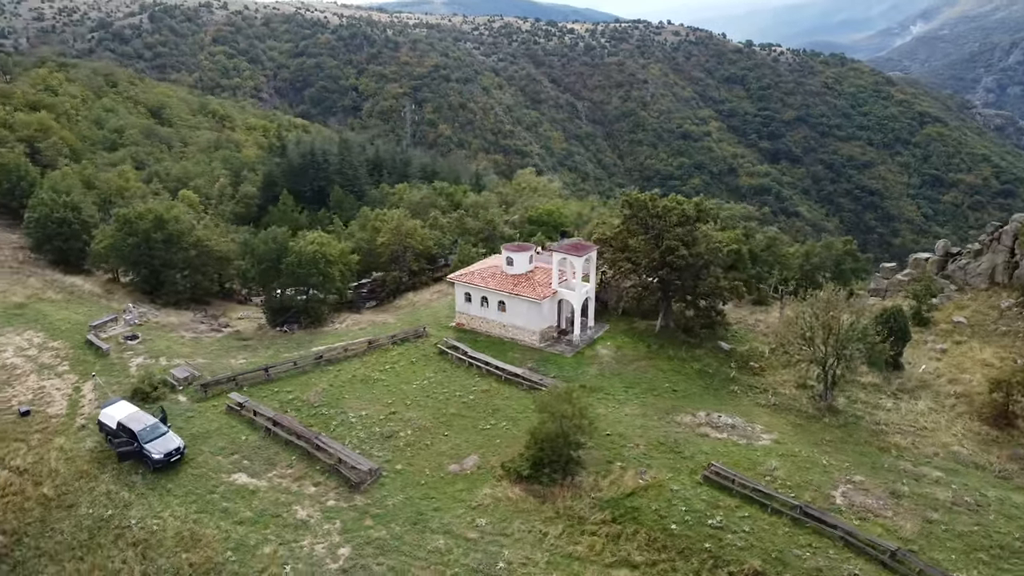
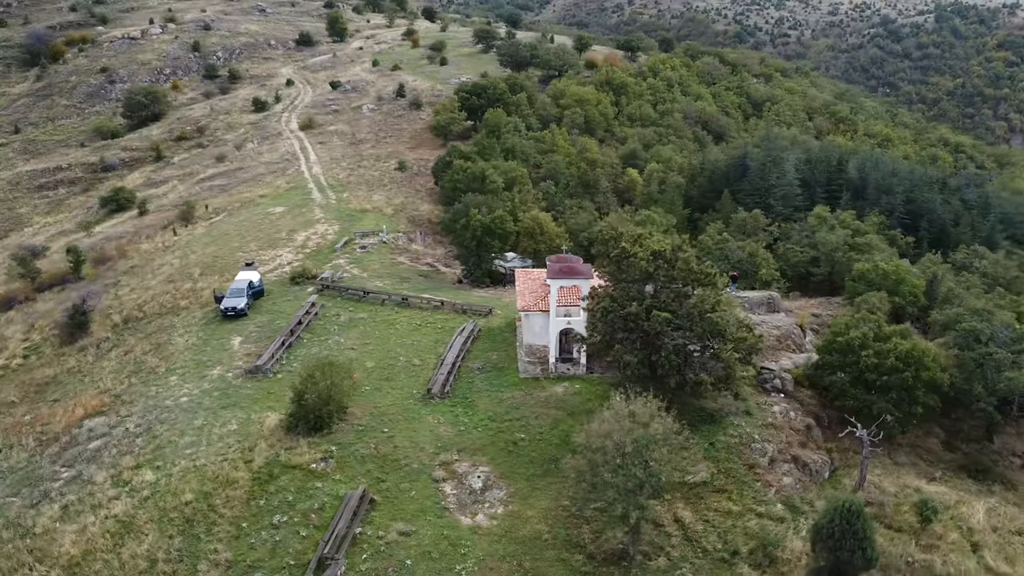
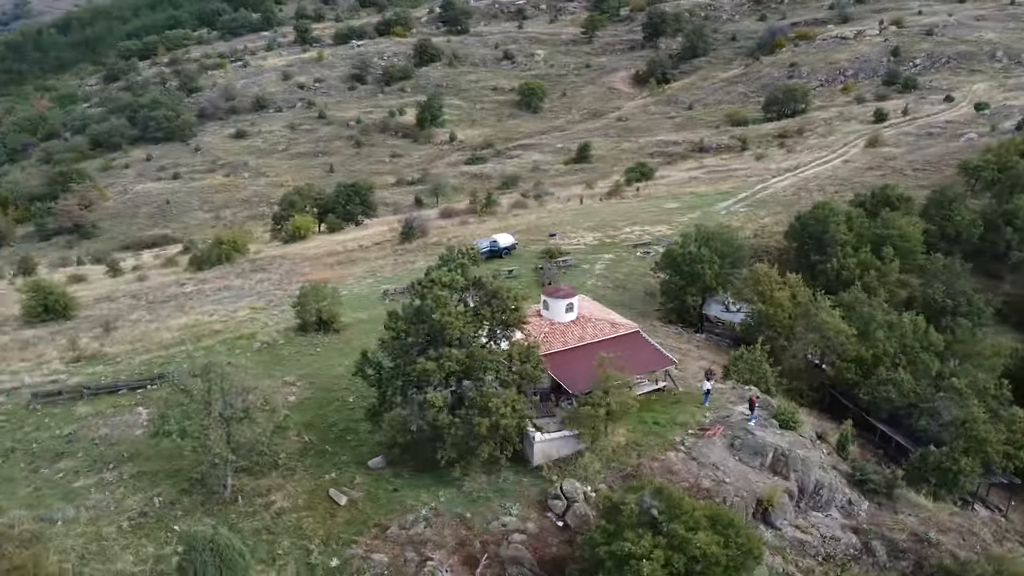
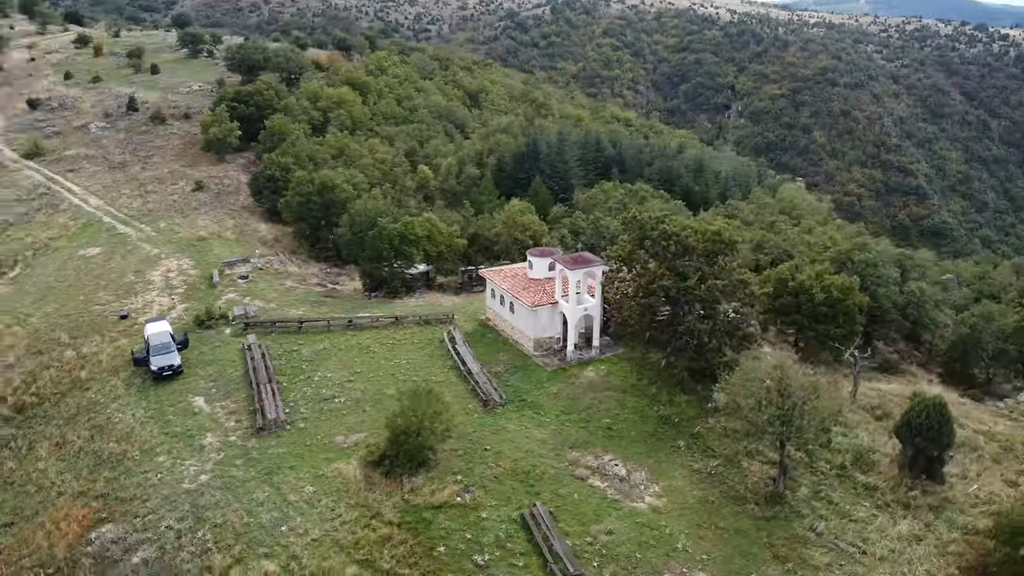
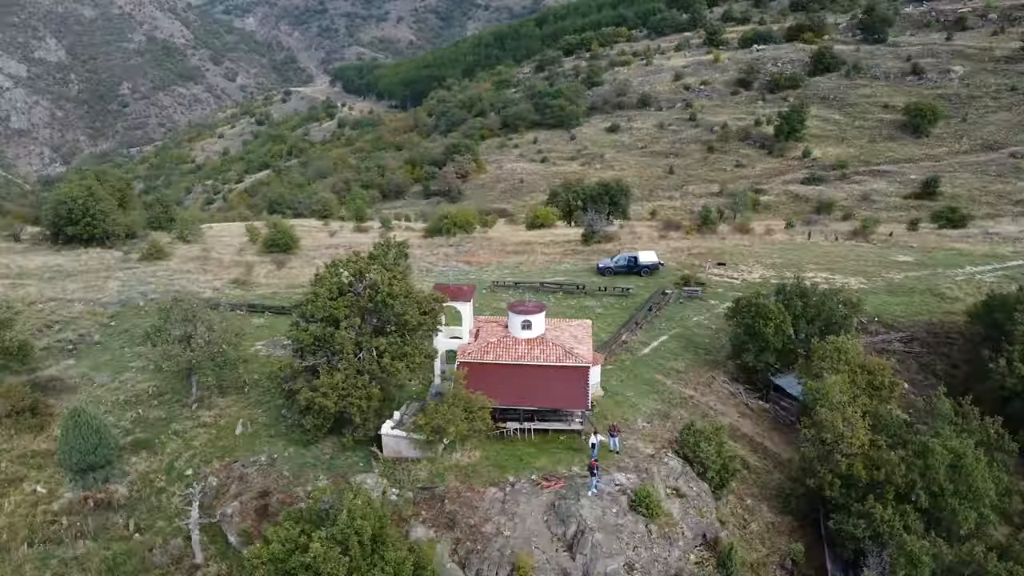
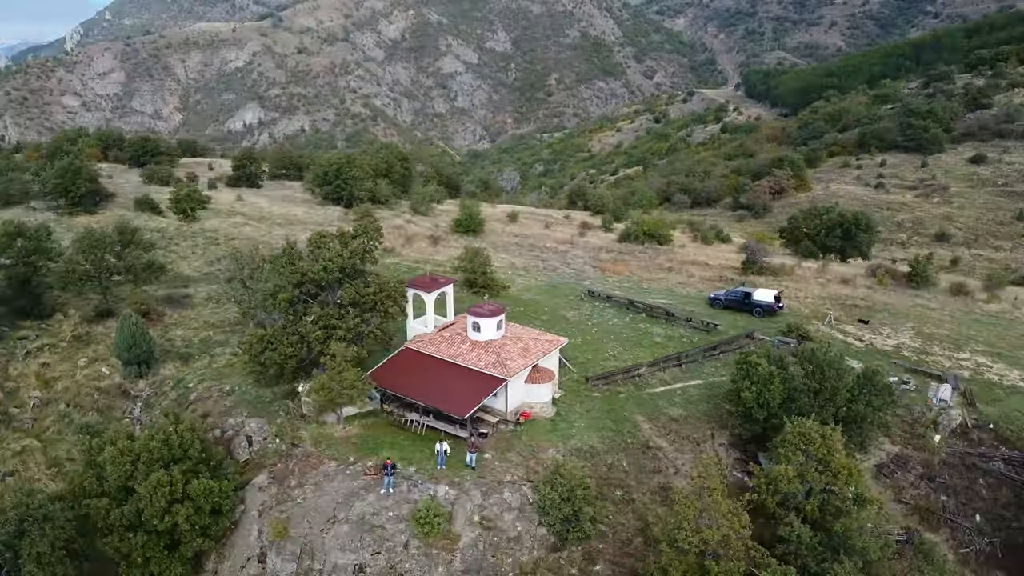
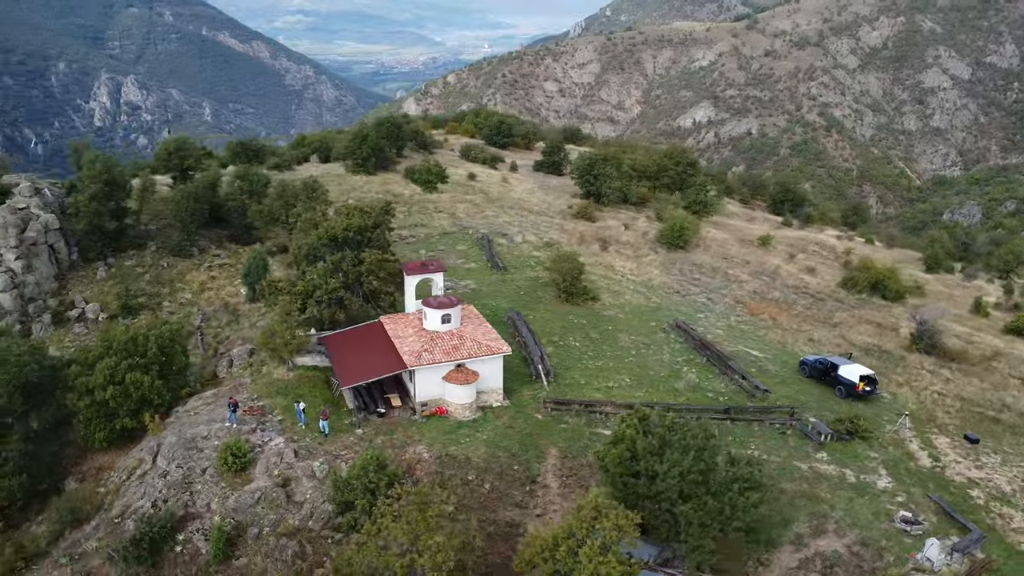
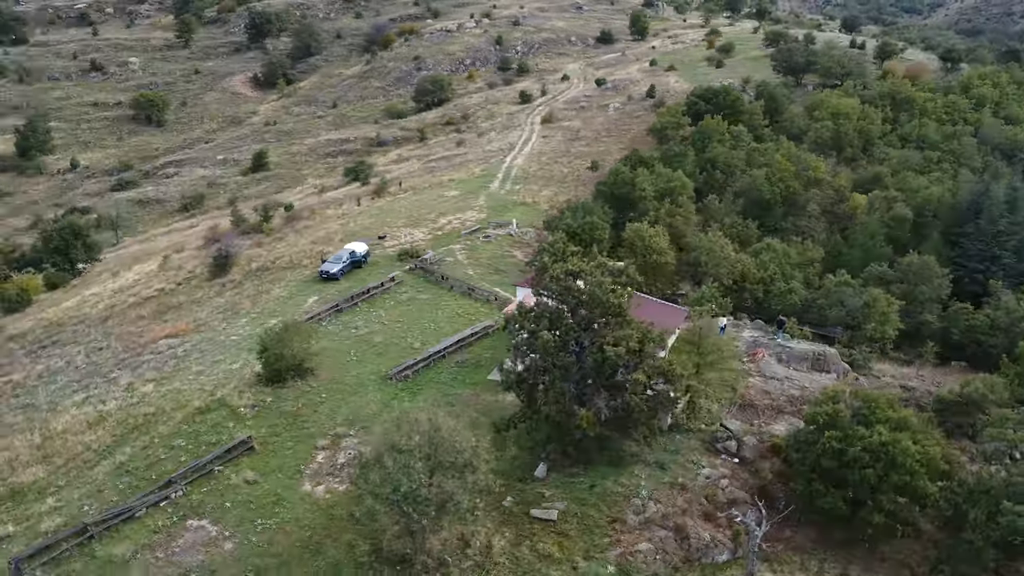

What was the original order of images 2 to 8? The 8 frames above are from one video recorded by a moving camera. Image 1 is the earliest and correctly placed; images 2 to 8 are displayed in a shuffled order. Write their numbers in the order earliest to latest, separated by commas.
4, 2, 8, 3, 5, 6, 7
